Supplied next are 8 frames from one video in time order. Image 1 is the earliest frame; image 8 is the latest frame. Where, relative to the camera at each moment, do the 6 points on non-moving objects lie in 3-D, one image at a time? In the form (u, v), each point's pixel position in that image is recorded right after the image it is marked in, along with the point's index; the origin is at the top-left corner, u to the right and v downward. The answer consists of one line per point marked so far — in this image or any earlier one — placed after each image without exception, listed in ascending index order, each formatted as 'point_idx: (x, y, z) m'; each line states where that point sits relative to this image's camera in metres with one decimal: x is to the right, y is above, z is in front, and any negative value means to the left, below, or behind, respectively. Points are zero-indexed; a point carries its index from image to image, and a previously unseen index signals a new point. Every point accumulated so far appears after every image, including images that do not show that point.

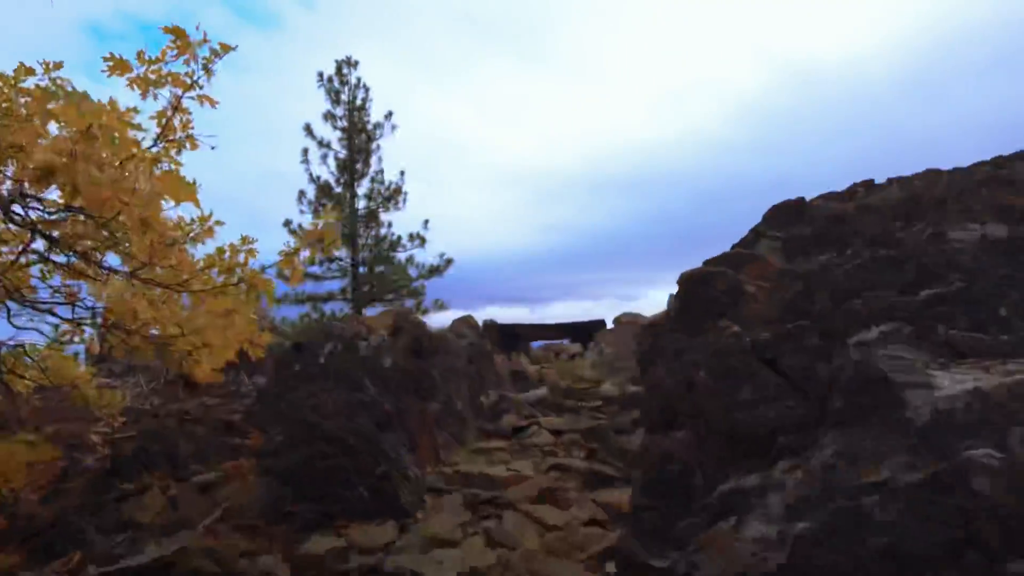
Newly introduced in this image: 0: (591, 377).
0: (+1.0, -1.2, +7.1) m
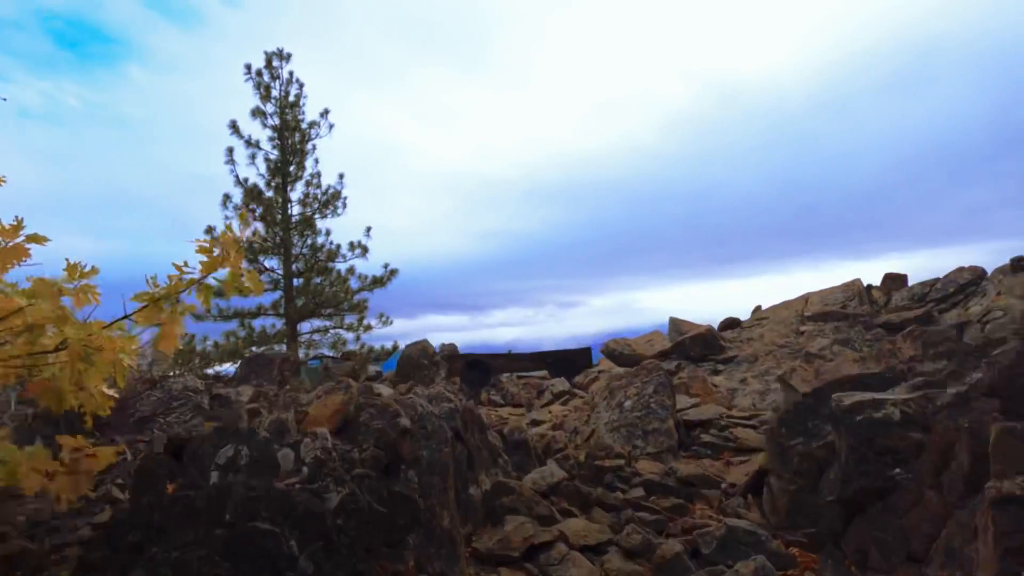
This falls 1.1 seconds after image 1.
0: (+1.0, -1.5, +5.2) m
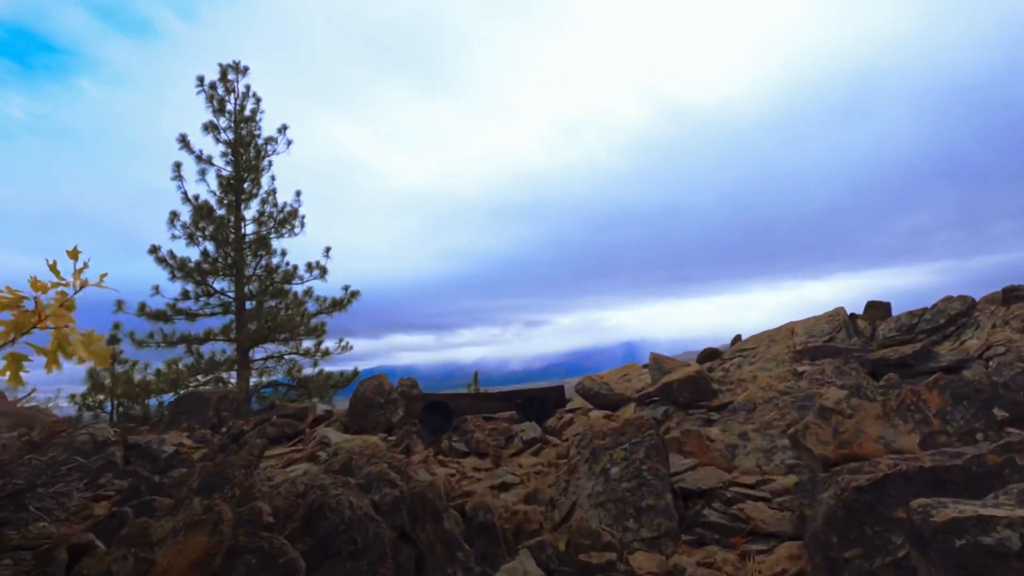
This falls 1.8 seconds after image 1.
0: (+0.7, -1.9, +4.3) m
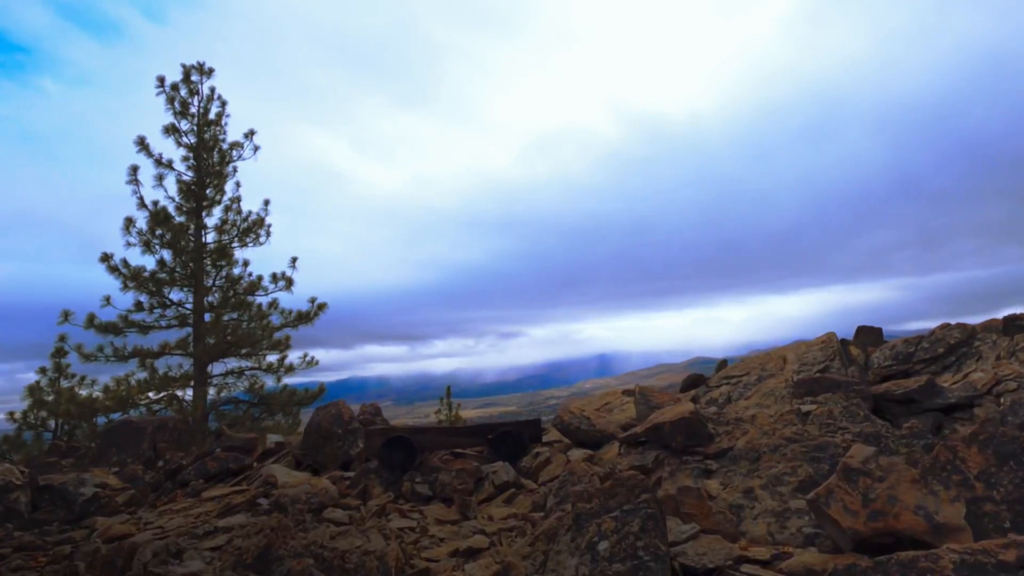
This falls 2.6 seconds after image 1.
0: (+0.5, -2.1, +3.4) m
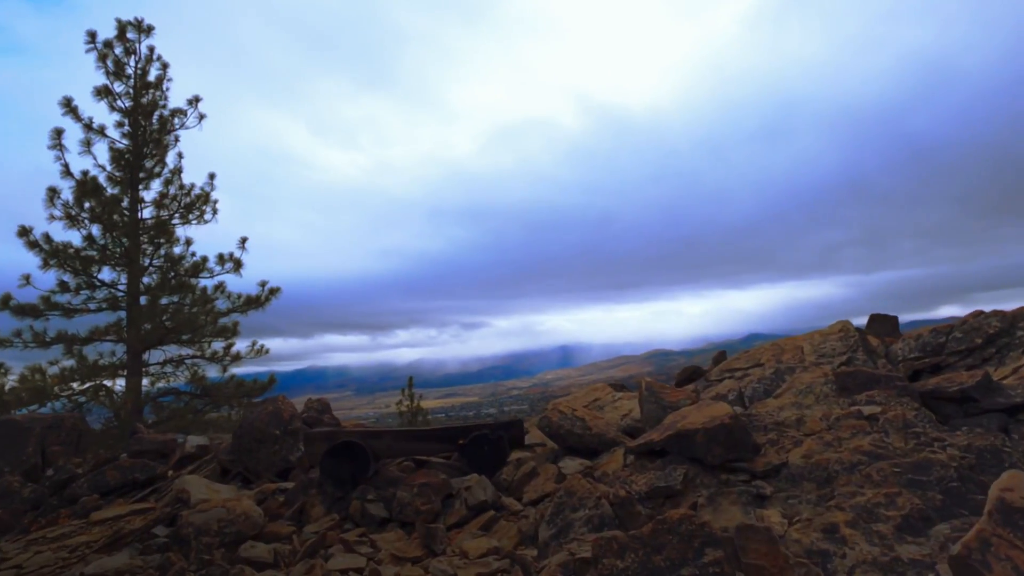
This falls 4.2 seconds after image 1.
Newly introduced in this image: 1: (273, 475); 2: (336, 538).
0: (+0.5, -1.9, +2.0) m
1: (-3.5, -2.8, +8.0) m
2: (-1.7, -2.4, +5.2) m
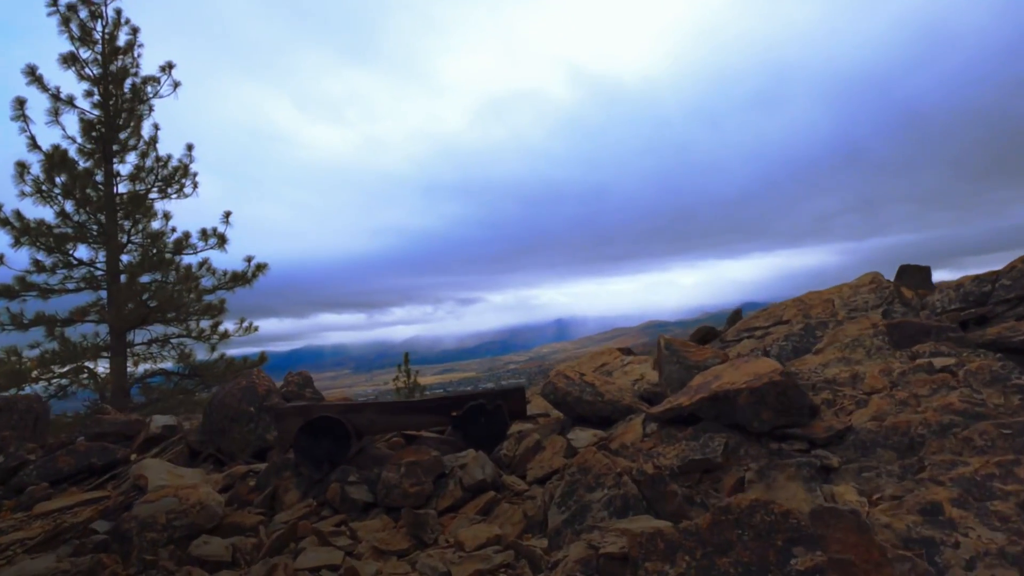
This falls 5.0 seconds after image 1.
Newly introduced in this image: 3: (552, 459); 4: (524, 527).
0: (+0.6, -1.5, +1.2) m
1: (-3.5, -2.2, +7.2) m
2: (-1.7, -2.0, +4.4) m
3: (+0.4, -1.6, +4.9) m
4: (+0.1, -1.8, +4.0) m
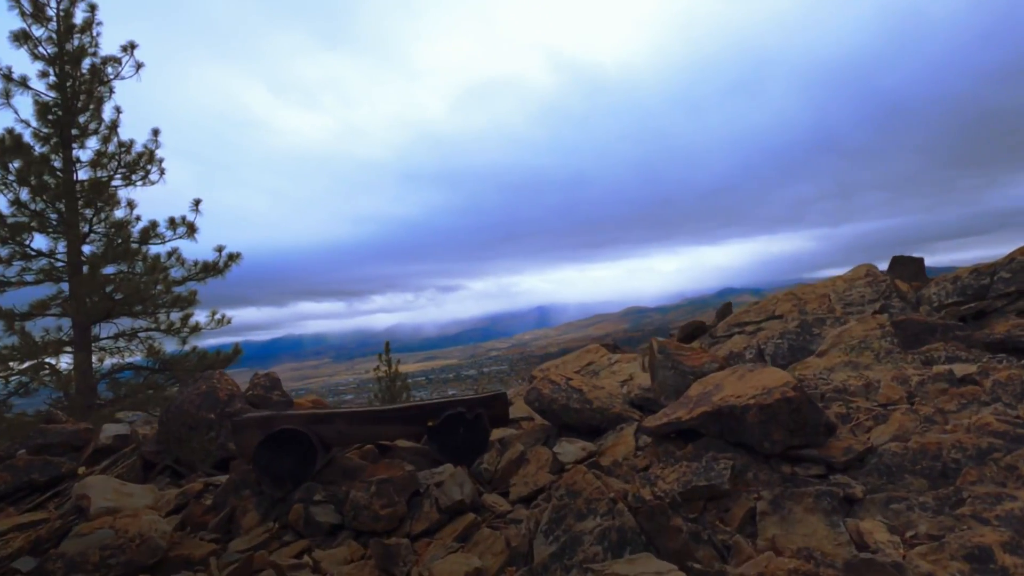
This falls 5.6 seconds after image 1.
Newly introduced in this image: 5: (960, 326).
0: (+0.5, -1.6, +0.8) m
1: (-3.7, -2.2, +6.7) m
2: (-1.8, -2.0, +3.9) m
3: (+0.2, -1.6, +4.5) m
4: (0.0, -1.8, +3.6) m
5: (+4.7, -0.4, +5.6) m
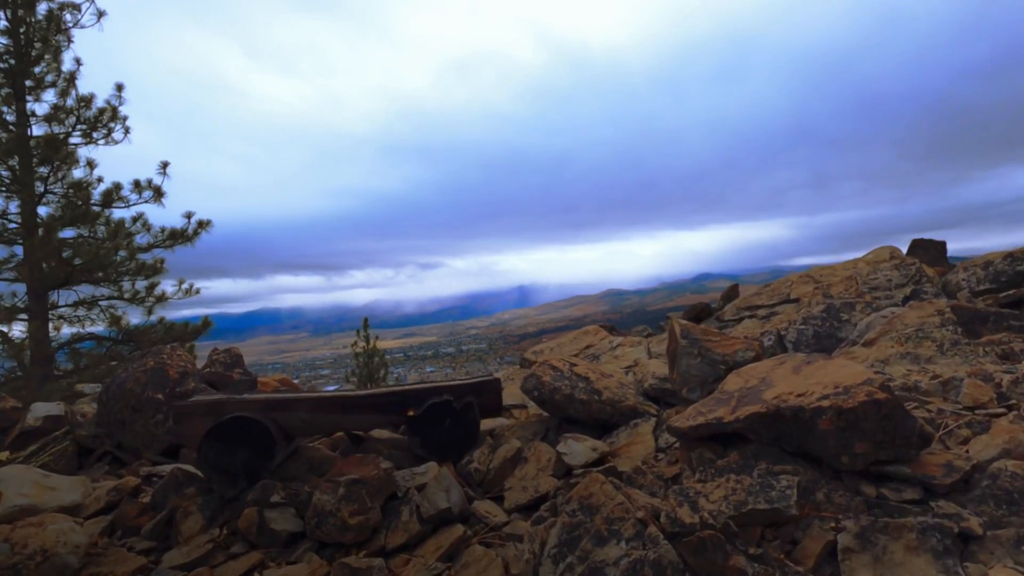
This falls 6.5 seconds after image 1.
0: (+0.6, -1.6, +0.1) m
1: (-3.8, -1.8, +5.8) m
2: (-1.8, -1.7, +3.2) m
3: (+0.2, -1.3, +3.8) m
4: (0.0, -1.6, +2.9) m
5: (+4.6, -0.3, +5.0) m
